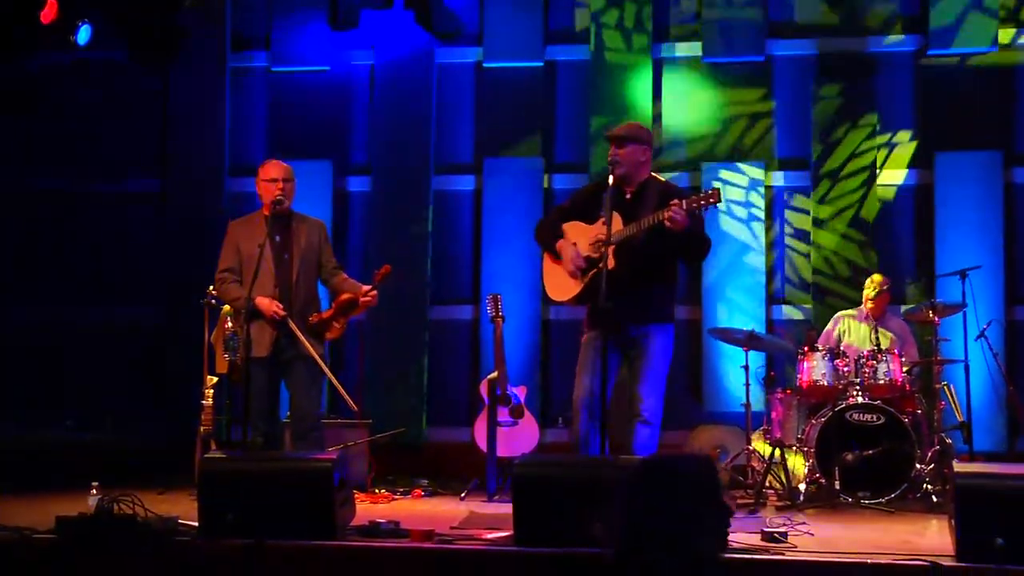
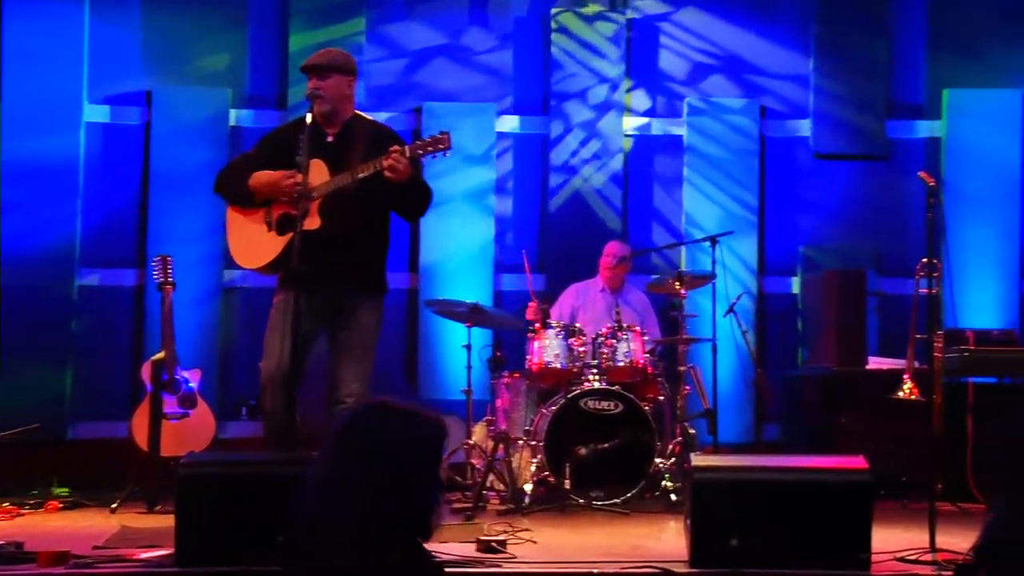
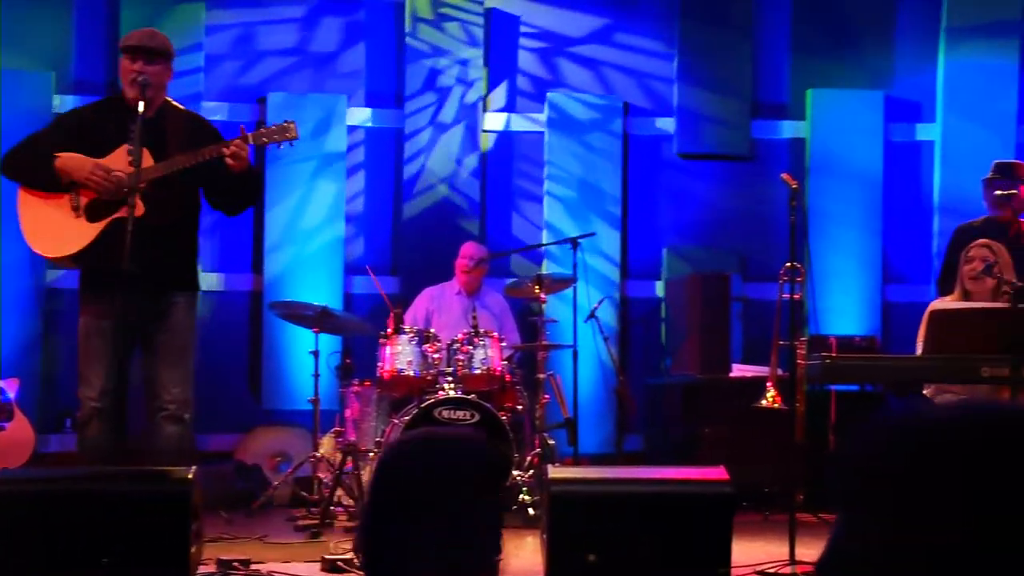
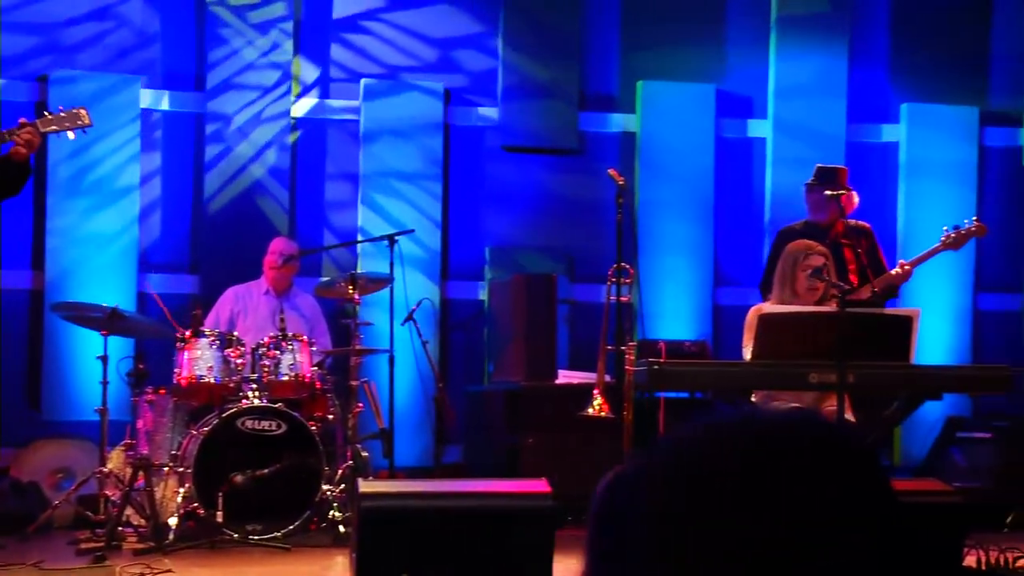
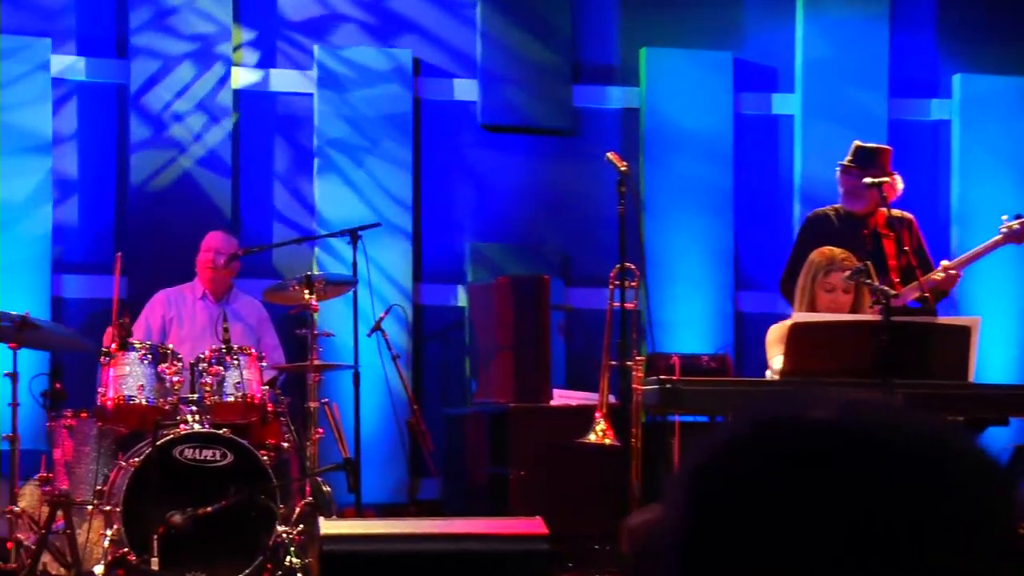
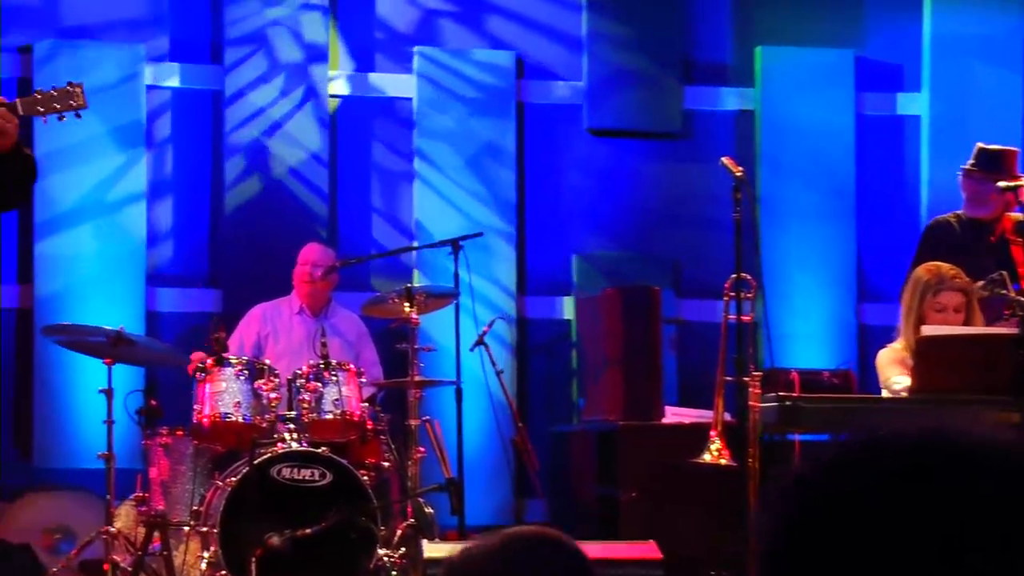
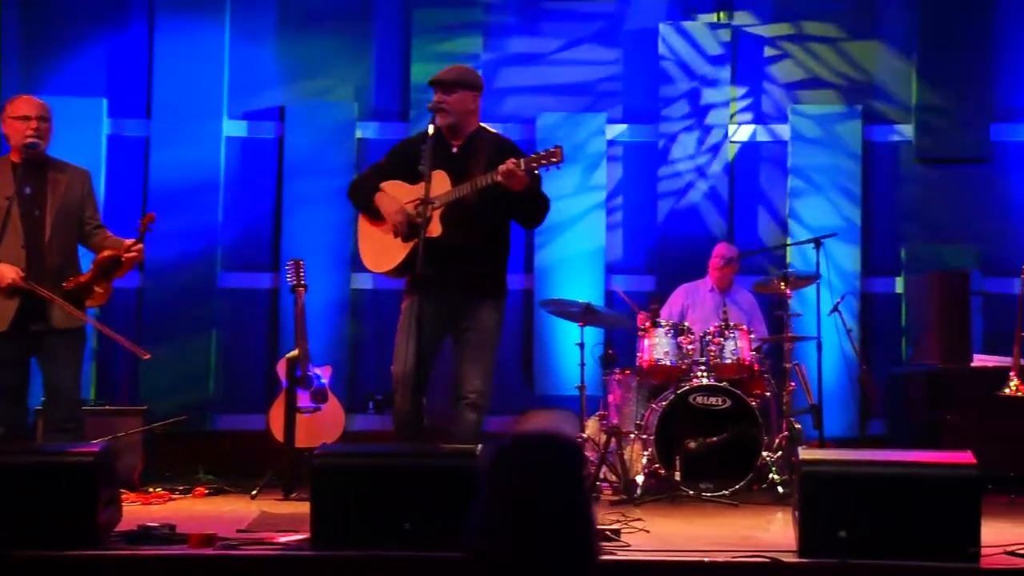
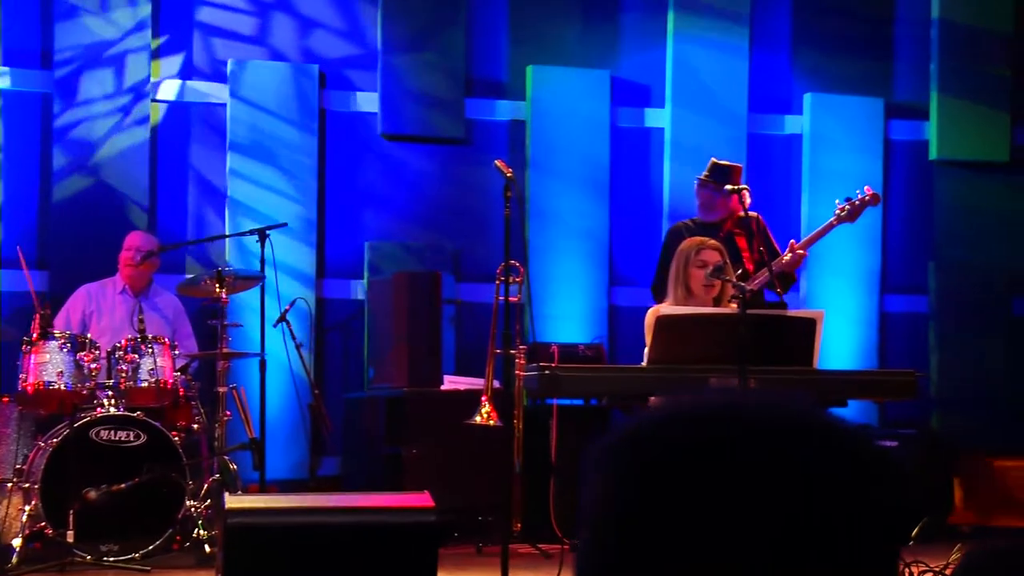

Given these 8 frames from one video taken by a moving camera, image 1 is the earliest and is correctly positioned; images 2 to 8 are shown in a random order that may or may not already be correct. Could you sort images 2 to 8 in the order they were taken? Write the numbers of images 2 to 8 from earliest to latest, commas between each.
7, 2, 3, 4, 8, 5, 6
